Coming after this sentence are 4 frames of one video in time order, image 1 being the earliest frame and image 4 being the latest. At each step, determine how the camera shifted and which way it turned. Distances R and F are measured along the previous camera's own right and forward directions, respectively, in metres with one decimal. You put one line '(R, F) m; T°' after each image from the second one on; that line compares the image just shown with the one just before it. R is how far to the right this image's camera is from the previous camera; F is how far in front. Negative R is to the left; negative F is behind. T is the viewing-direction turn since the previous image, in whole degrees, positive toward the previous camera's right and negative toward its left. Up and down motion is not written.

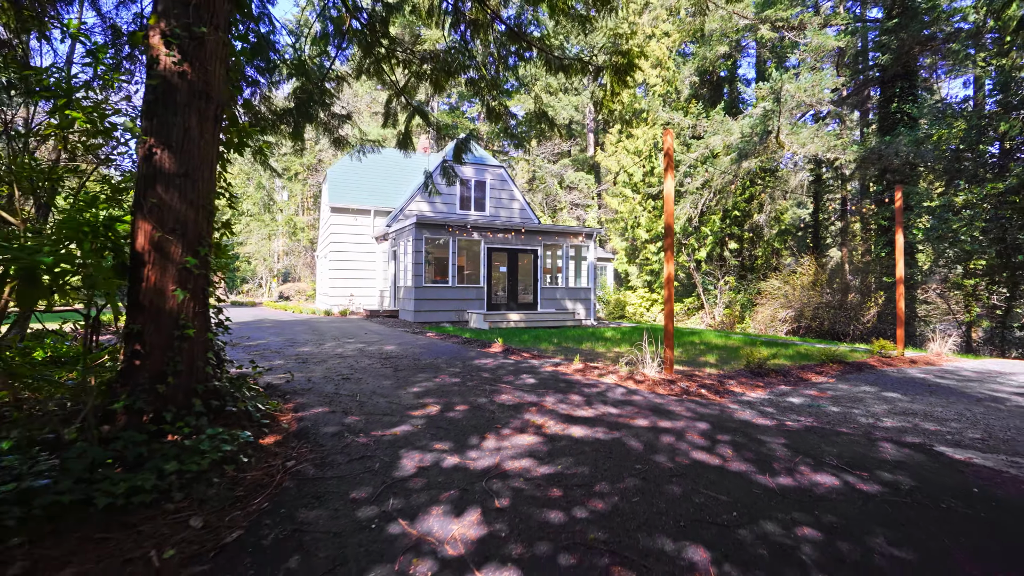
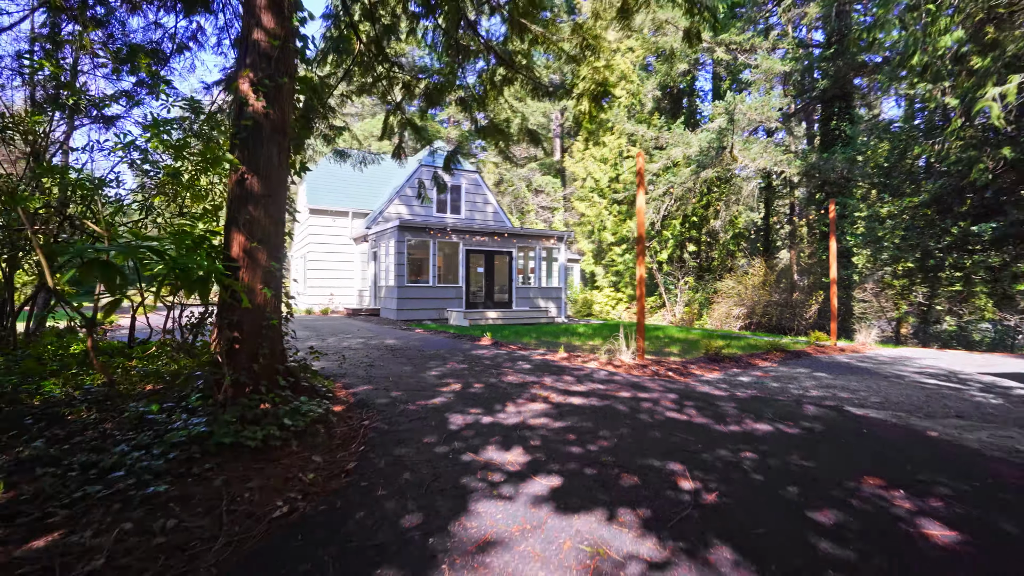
(-0.4, -0.9) m; +4°
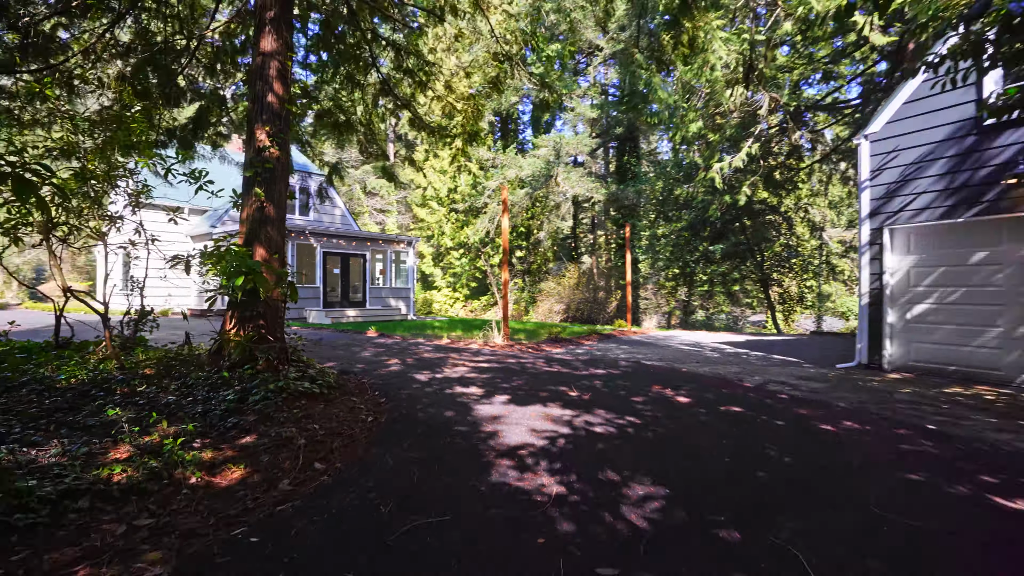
(-1.4, -1.8) m; +20°
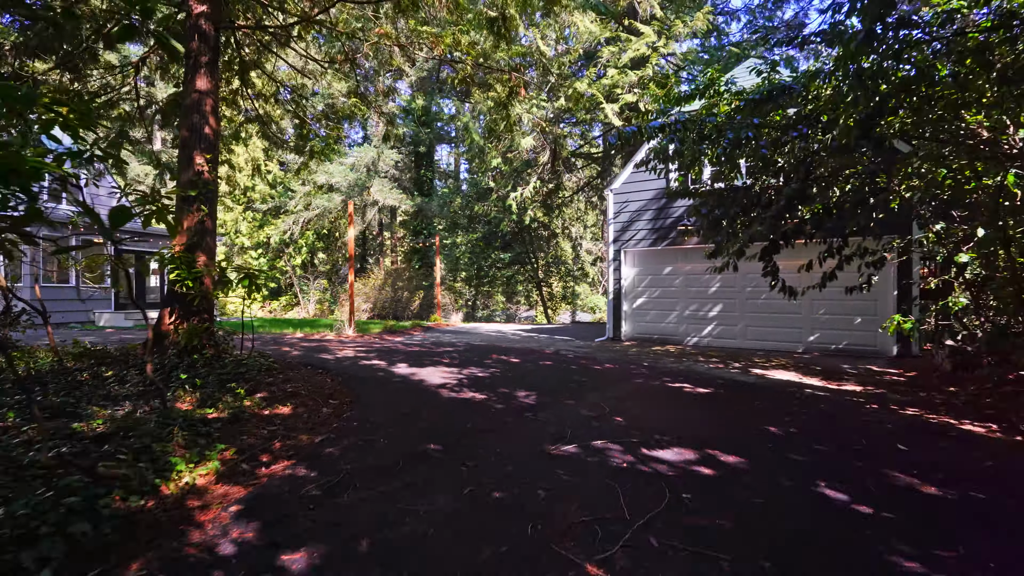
(-1.6, -2.0) m; +24°
